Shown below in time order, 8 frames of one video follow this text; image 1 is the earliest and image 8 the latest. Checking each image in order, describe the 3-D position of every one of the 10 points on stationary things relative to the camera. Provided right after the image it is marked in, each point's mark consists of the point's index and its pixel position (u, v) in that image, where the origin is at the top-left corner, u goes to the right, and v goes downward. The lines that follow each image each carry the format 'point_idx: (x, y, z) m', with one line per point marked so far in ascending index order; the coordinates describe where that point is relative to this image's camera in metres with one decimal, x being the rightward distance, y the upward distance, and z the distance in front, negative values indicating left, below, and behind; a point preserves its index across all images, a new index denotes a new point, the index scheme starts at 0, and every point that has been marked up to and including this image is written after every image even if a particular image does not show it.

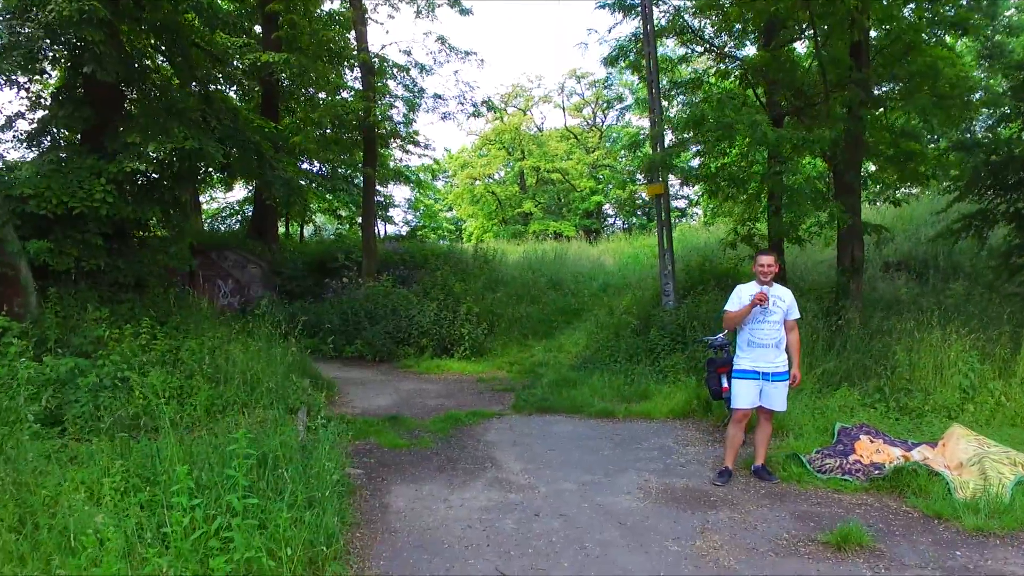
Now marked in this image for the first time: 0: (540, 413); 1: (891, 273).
0: (+0.2, -1.1, +7.6) m
1: (+5.3, +0.2, +12.5) m
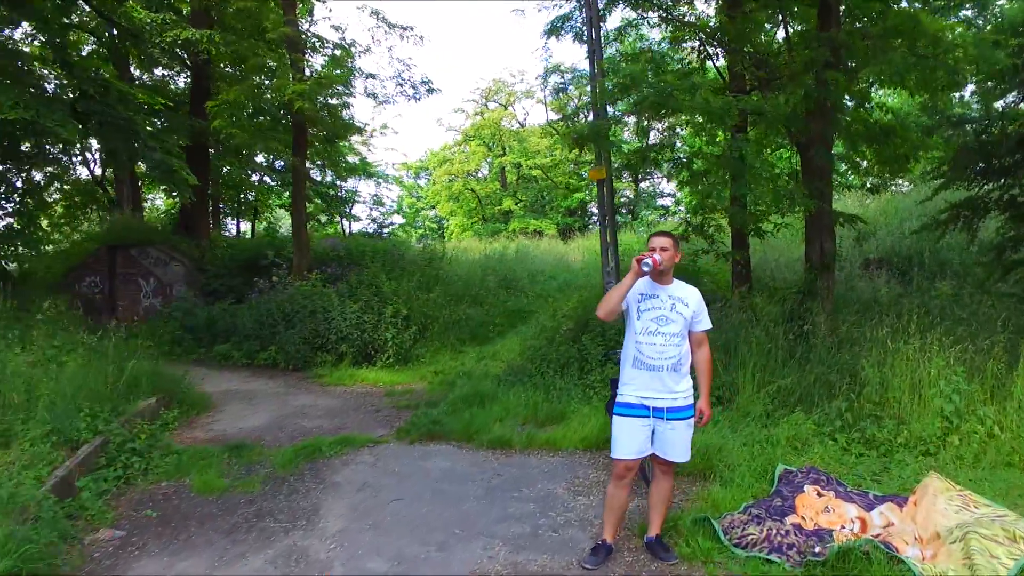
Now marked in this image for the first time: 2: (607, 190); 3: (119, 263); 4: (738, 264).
0: (-0.6, -1.1, +6.1) m
1: (+4.5, +0.2, +11.1) m
2: (+1.0, +1.0, +9.5) m
3: (-6.5, +0.4, +14.8) m
4: (+2.4, +0.3, +9.5) m
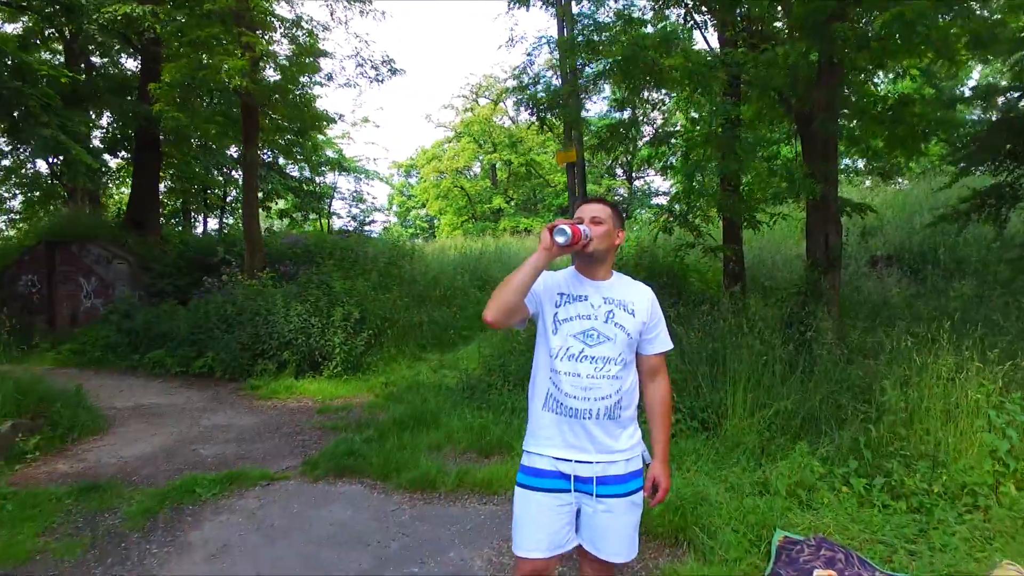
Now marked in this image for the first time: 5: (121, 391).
0: (-1.0, -1.0, +4.9) m
1: (+4.1, +0.2, +9.9) m
2: (+0.6, +1.1, +8.2) m
3: (-6.9, +0.4, +13.6) m
4: (+2.0, +0.3, +8.3) m
5: (-3.8, -1.0, +8.7) m
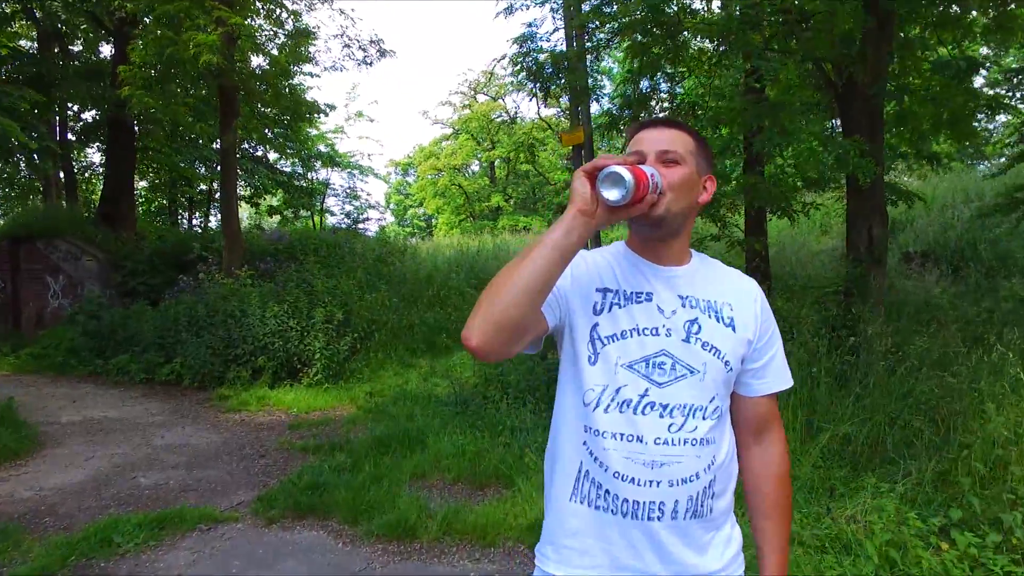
0: (-1.0, -1.0, +4.0) m
1: (+4.1, +0.2, +9.0) m
2: (+0.6, +1.1, +7.3) m
3: (-7.0, +0.4, +12.6) m
4: (+2.0, +0.3, +7.3) m
5: (-3.8, -1.0, +7.7) m
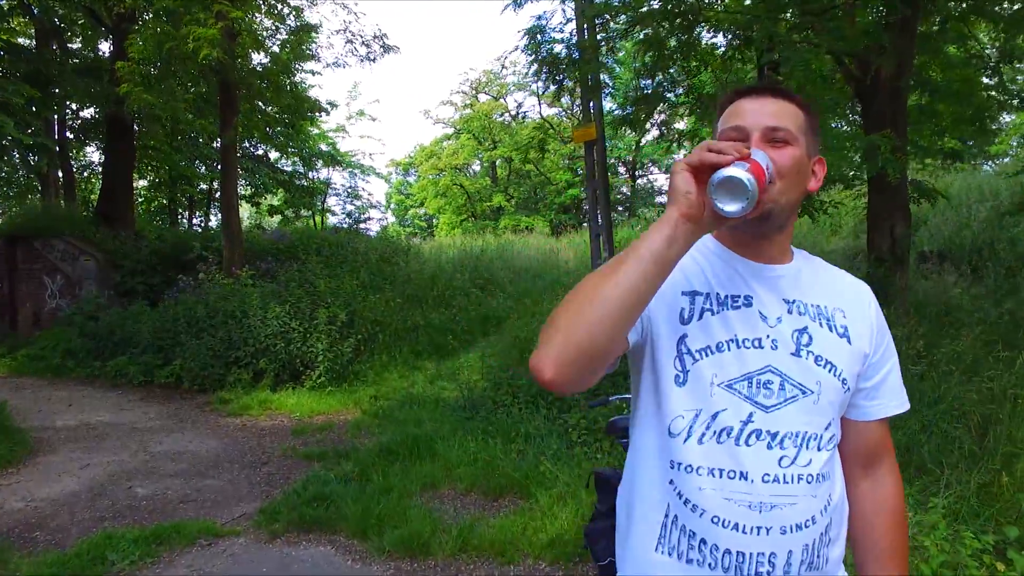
0: (-0.9, -1.0, +3.8) m
1: (+4.2, +0.2, +8.8) m
2: (+0.7, +1.1, +7.1) m
3: (-6.9, +0.4, +12.4) m
4: (+2.1, +0.3, +7.1) m
5: (-3.7, -1.0, +7.5) m
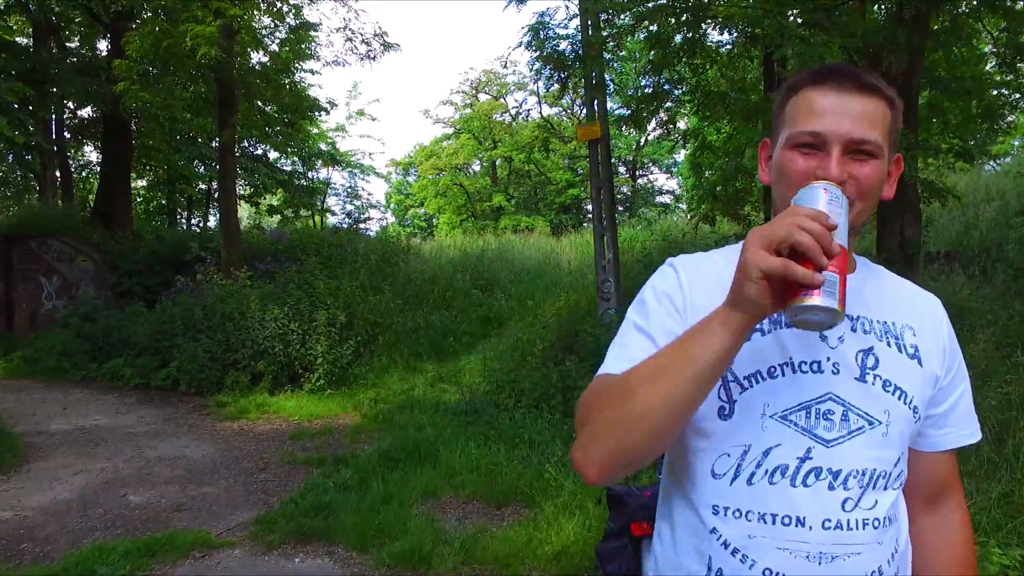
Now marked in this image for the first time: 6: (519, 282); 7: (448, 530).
0: (-0.9, -1.0, +3.6) m
1: (+4.2, +0.2, +8.7) m
2: (+0.7, +1.0, +7.0) m
3: (-6.9, +0.4, +12.3) m
4: (+2.1, +0.3, +7.0) m
5: (-3.7, -1.0, +7.4) m
6: (+0.1, +0.1, +11.3) m
7: (-0.3, -1.0, +3.6) m
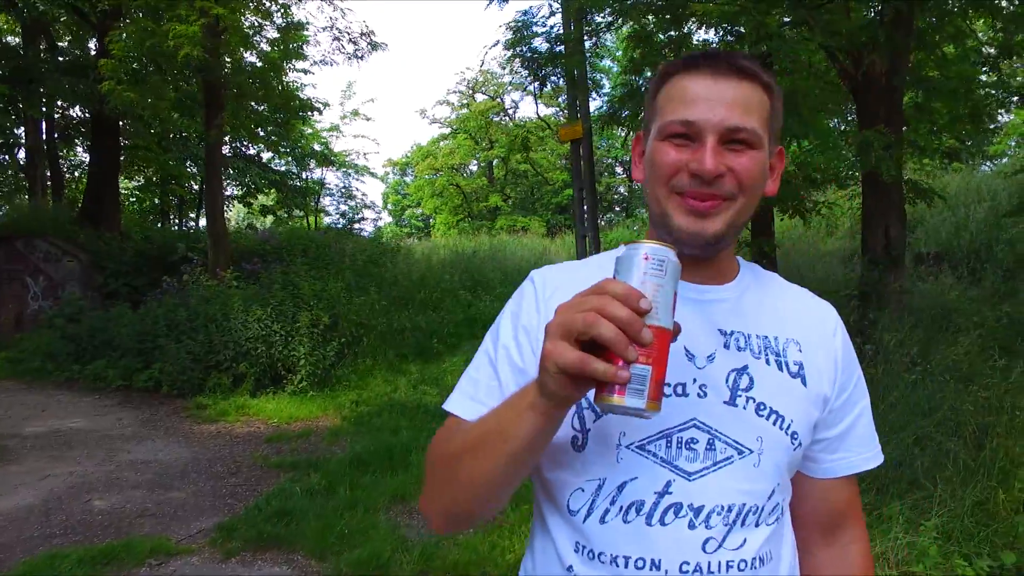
0: (-1.1, -1.1, +3.6) m
1: (+4.0, +0.2, +8.6) m
2: (+0.6, +1.0, +6.9) m
3: (-7.0, +0.4, +12.2) m
4: (+2.0, +0.2, +6.9) m
5: (-3.9, -1.0, +7.3) m
6: (0.0, +0.1, +11.2) m
7: (-0.4, -1.0, +3.5) m
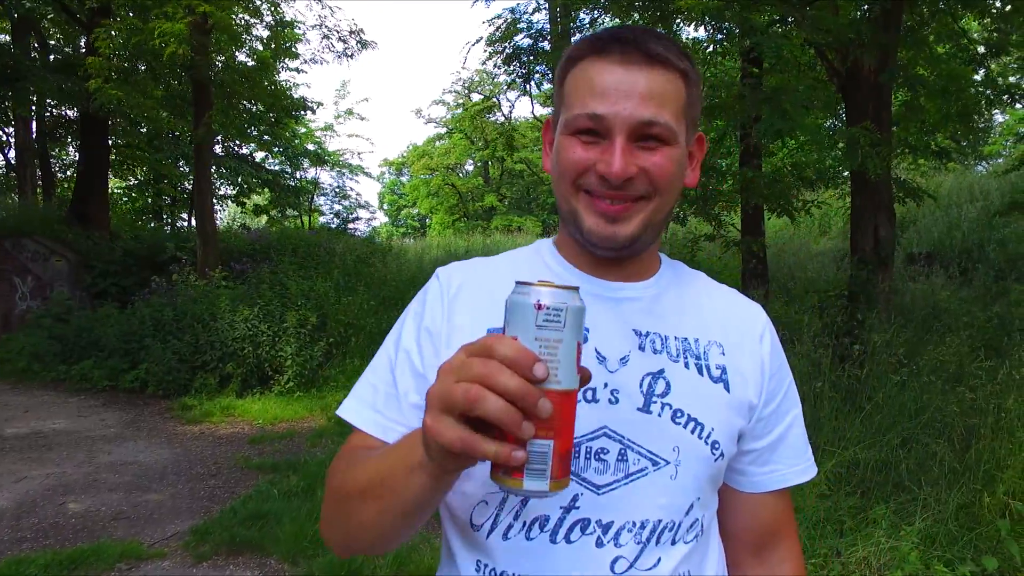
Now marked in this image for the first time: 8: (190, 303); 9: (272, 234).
0: (-1.1, -1.1, +3.5) m
1: (+3.9, +0.2, +8.5) m
2: (+0.5, +1.0, +6.8) m
3: (-7.1, +0.4, +12.1) m
4: (+1.9, +0.2, +6.9) m
5: (-4.0, -1.0, +7.2) m
6: (-0.2, +0.1, +11.1) m
7: (-0.5, -1.0, +3.5) m
8: (-3.3, -0.1, +9.1) m
9: (-3.5, +0.8, +13.0) m
